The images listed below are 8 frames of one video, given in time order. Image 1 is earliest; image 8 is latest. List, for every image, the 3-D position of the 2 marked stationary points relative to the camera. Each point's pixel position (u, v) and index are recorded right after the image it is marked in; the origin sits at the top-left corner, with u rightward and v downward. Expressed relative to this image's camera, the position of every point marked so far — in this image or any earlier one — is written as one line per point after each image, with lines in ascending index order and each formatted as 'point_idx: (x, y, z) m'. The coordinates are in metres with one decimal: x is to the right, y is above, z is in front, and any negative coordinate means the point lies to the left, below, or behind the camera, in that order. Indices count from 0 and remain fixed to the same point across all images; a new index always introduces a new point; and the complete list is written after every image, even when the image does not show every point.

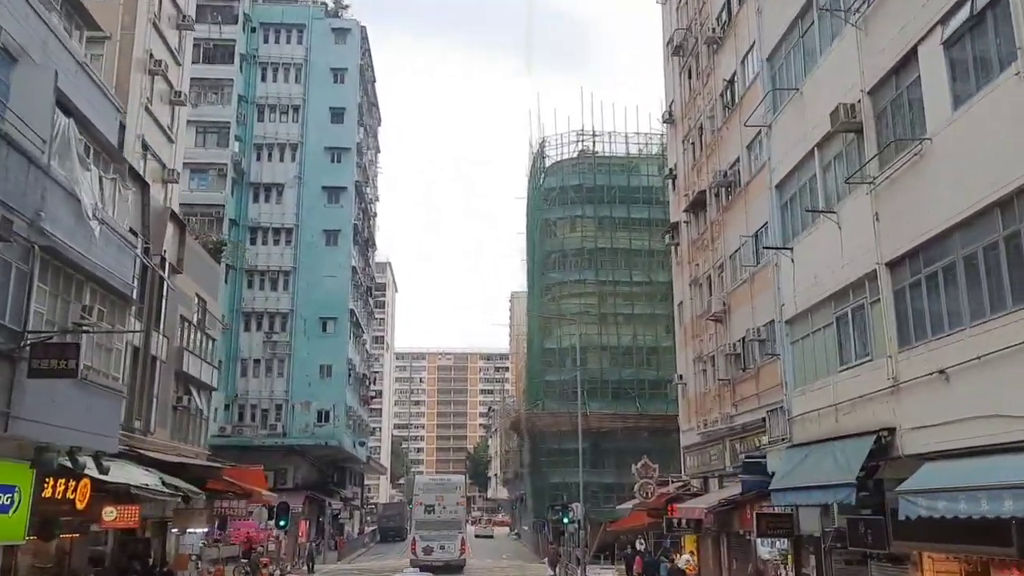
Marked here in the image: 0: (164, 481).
0: (-7.2, -4.0, +19.0) m
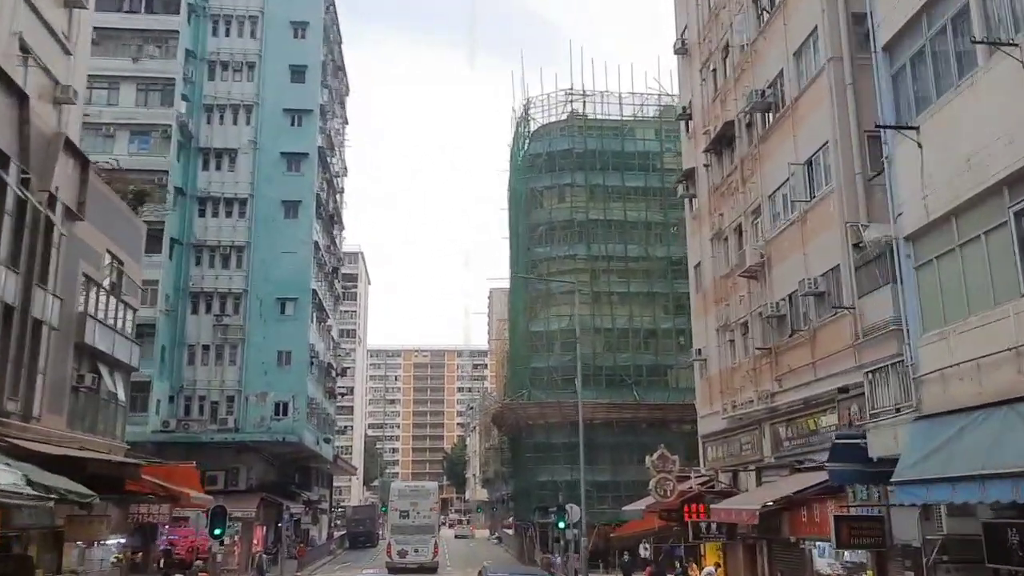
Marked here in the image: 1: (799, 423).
0: (-7.3, -2.9, +14.0) m
1: (+5.4, -2.5, +17.2) m
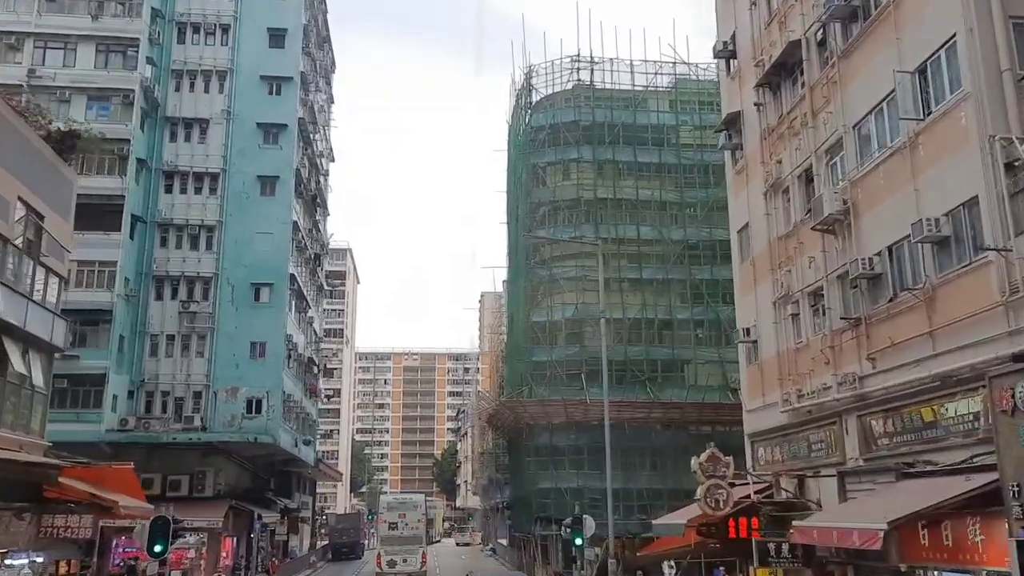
0: (-7.1, -2.1, +9.7) m
1: (+5.6, -1.8, +13.0) m
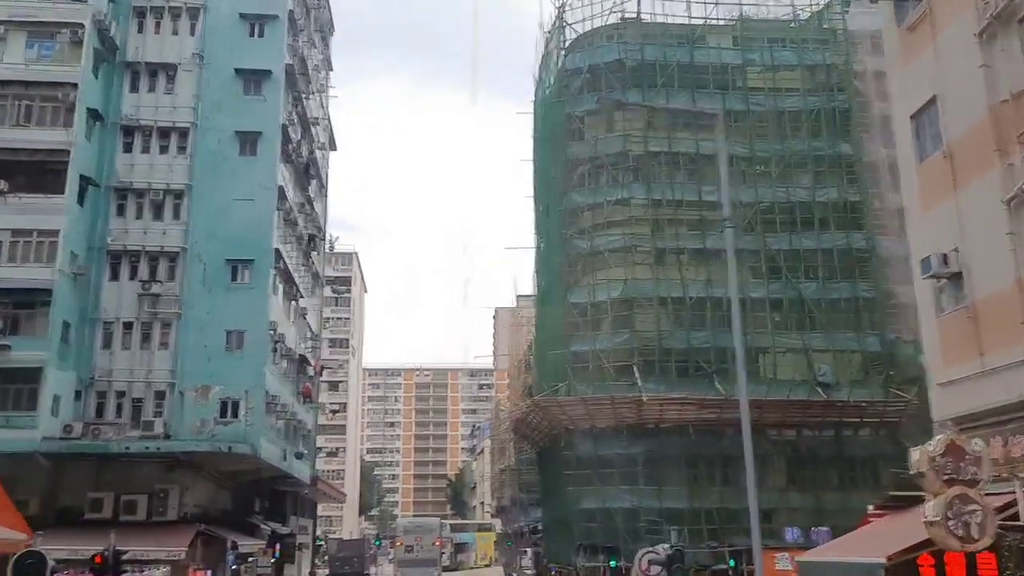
0: (-6.3, -0.6, +2.9) m
1: (+6.4, -0.3, +6.1) m
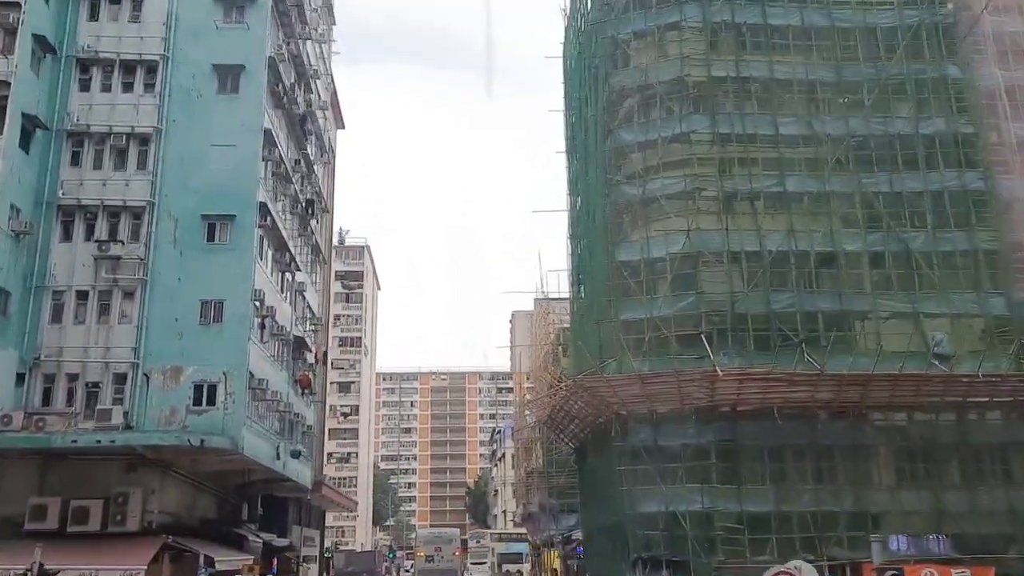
0: (-5.8, +0.8, -2.5) m
1: (+7.0, +1.2, +0.4) m
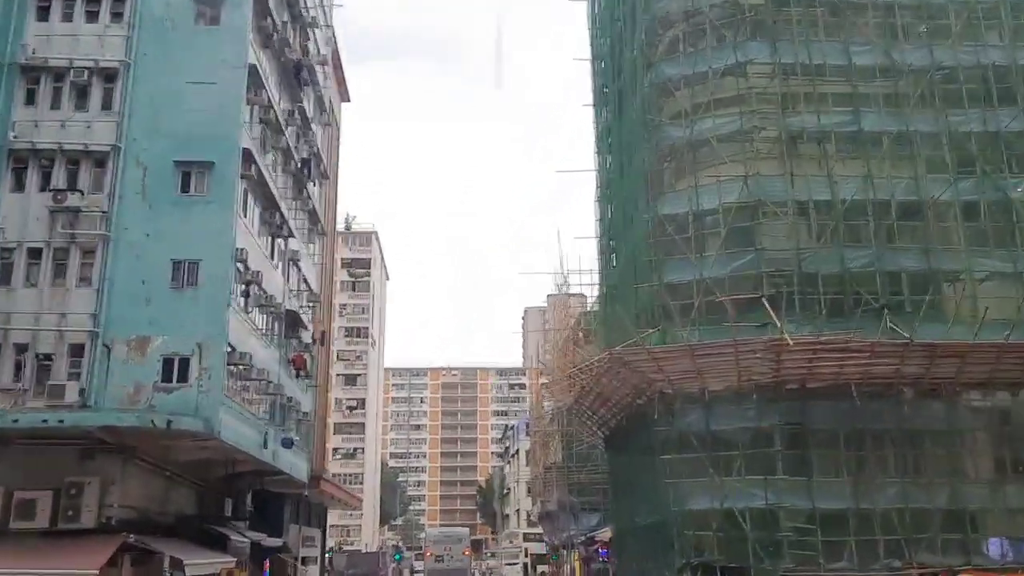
0: (-5.5, +1.8, -6.1) m
1: (+7.2, +2.2, -3.3) m
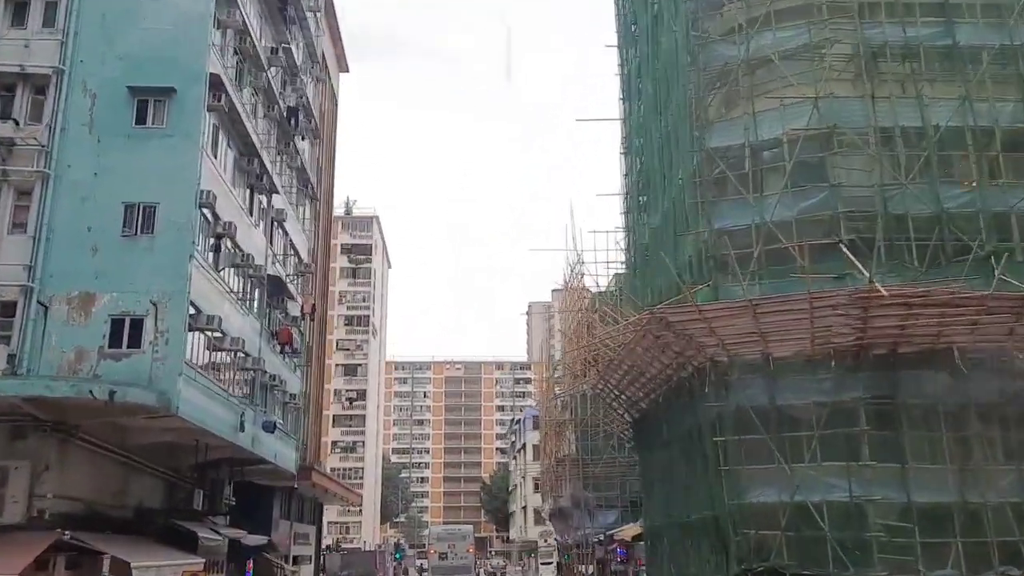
0: (-5.3, +2.7, -9.7) m
1: (+7.5, +3.1, -7.0) m
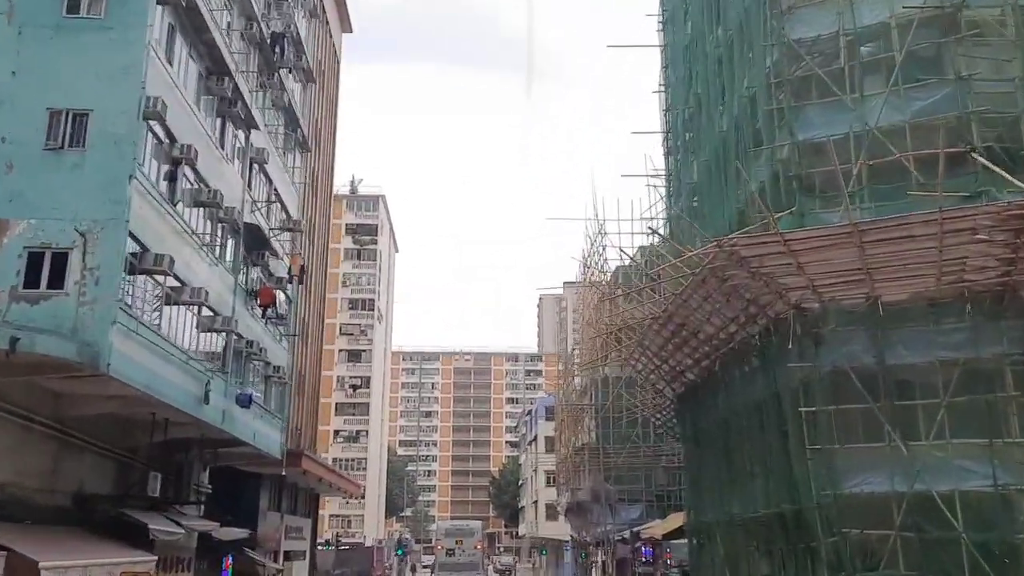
0: (-5.2, +3.7, -13.5) m
1: (+7.6, +4.0, -10.9) m
